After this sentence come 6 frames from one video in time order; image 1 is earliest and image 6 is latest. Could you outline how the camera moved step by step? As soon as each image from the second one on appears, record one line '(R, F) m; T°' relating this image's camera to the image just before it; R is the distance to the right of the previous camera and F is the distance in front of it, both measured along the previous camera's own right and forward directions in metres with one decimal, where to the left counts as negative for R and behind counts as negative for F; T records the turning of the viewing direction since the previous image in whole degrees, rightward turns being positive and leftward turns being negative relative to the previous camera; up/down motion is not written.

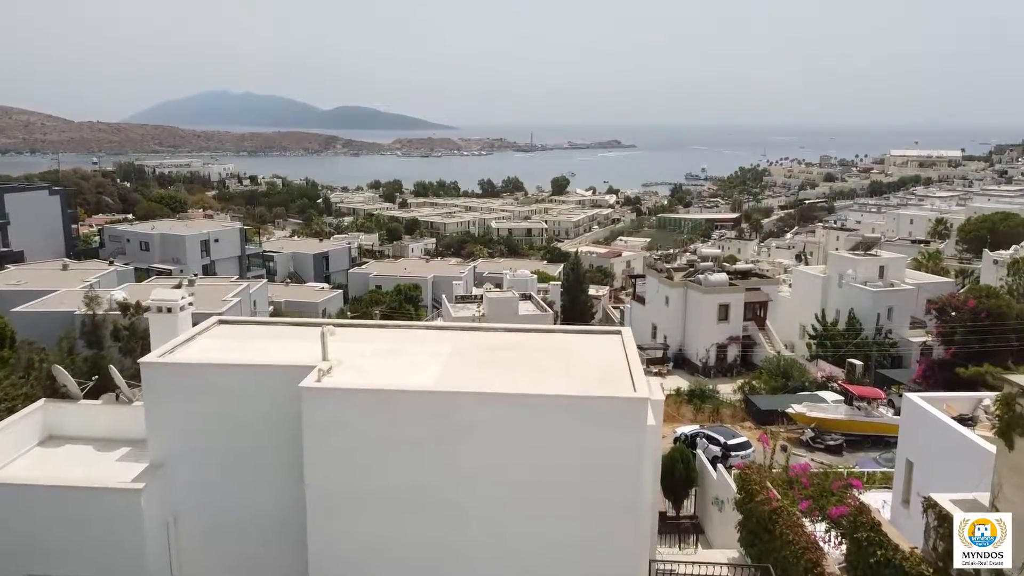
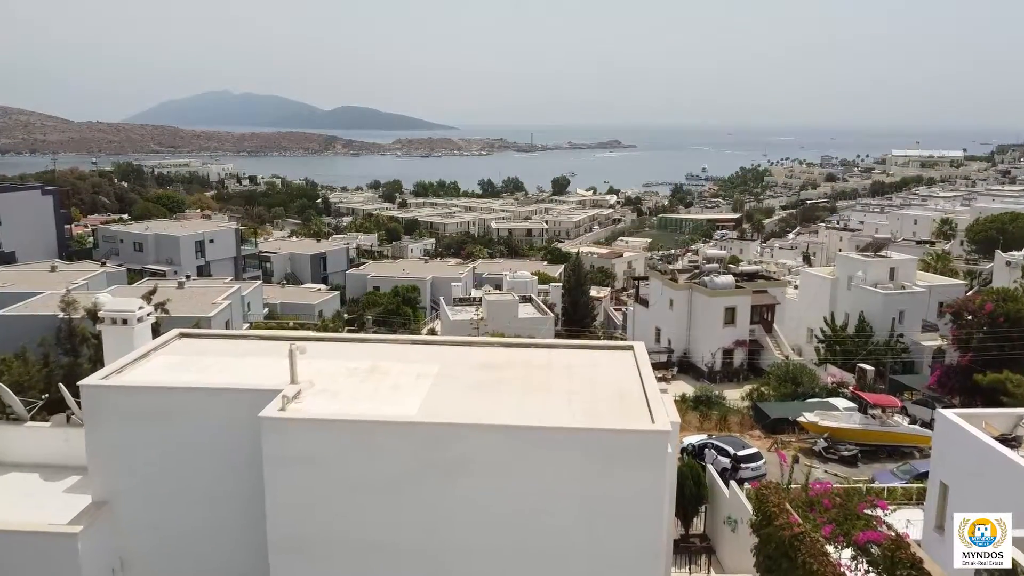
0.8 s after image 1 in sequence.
(0.0, +0.9) m; 0°
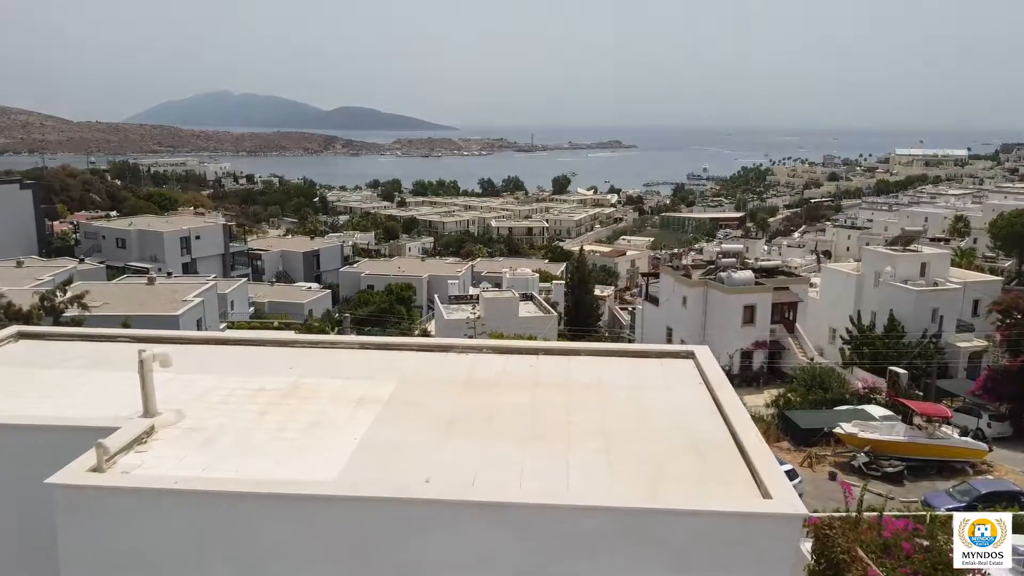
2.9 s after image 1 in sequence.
(0.0, +2.3) m; 0°
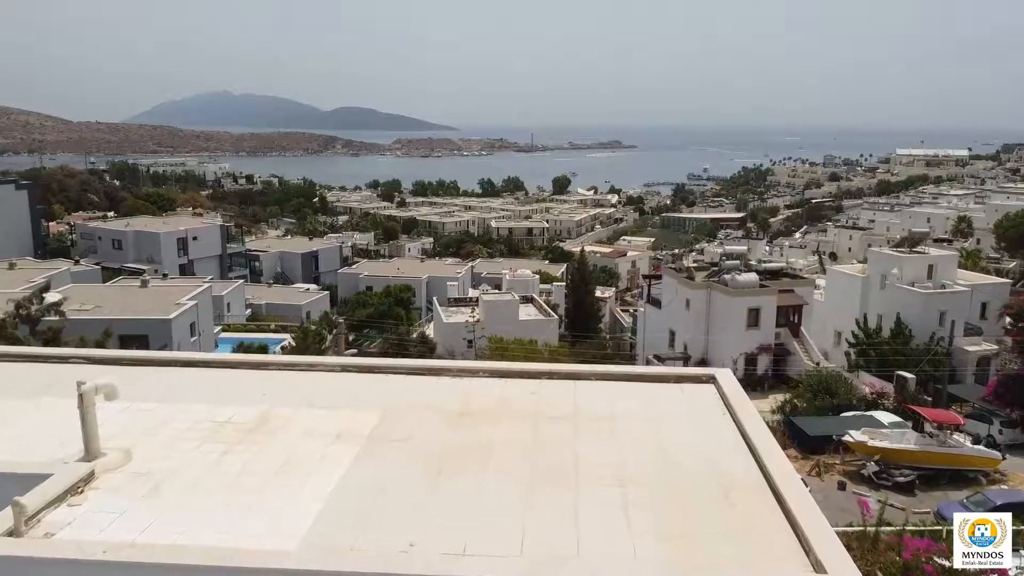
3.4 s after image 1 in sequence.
(0.0, +0.5) m; 0°
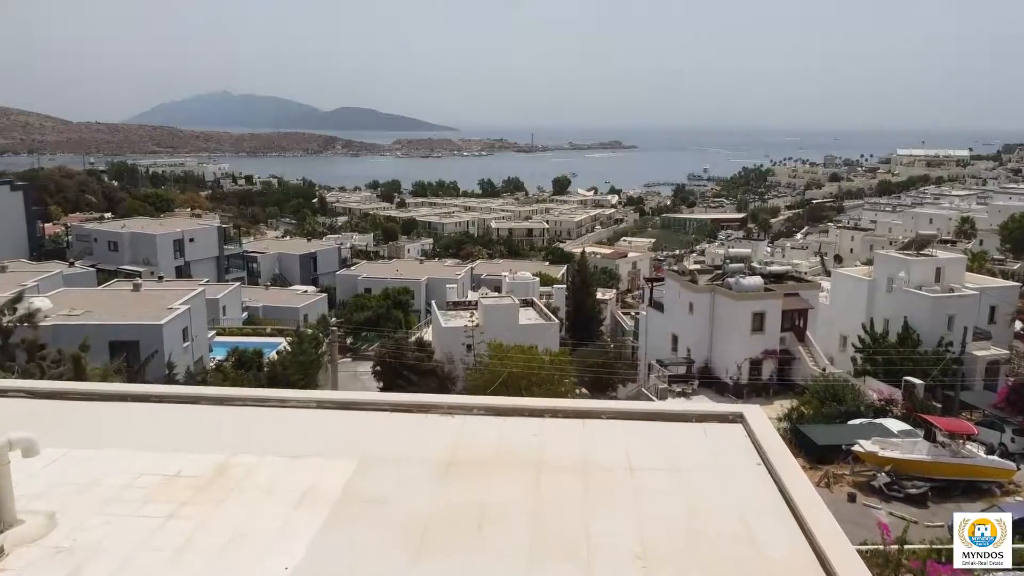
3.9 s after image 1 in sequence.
(0.0, +0.5) m; 0°
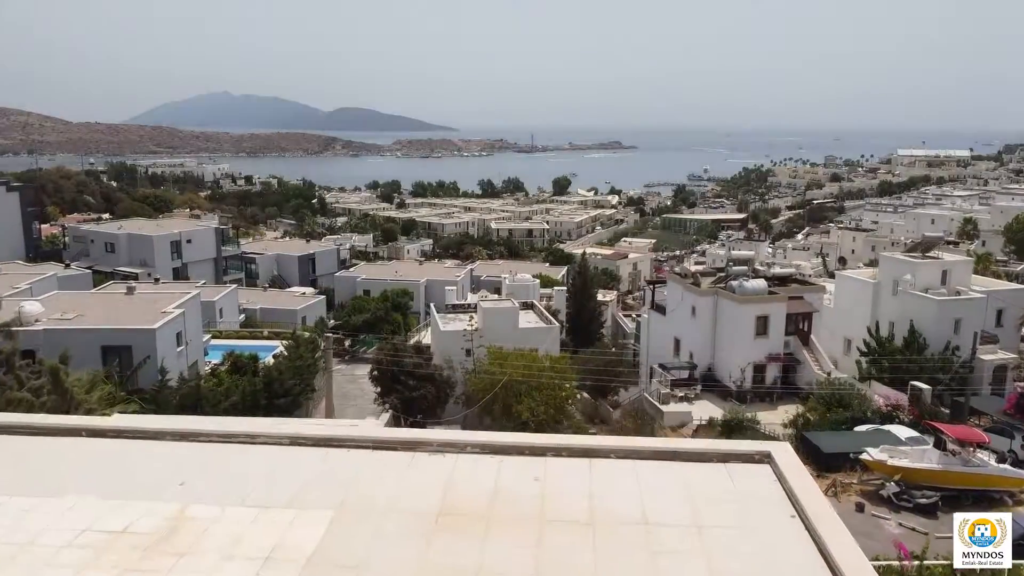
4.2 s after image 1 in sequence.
(0.0, +0.4) m; 0°
